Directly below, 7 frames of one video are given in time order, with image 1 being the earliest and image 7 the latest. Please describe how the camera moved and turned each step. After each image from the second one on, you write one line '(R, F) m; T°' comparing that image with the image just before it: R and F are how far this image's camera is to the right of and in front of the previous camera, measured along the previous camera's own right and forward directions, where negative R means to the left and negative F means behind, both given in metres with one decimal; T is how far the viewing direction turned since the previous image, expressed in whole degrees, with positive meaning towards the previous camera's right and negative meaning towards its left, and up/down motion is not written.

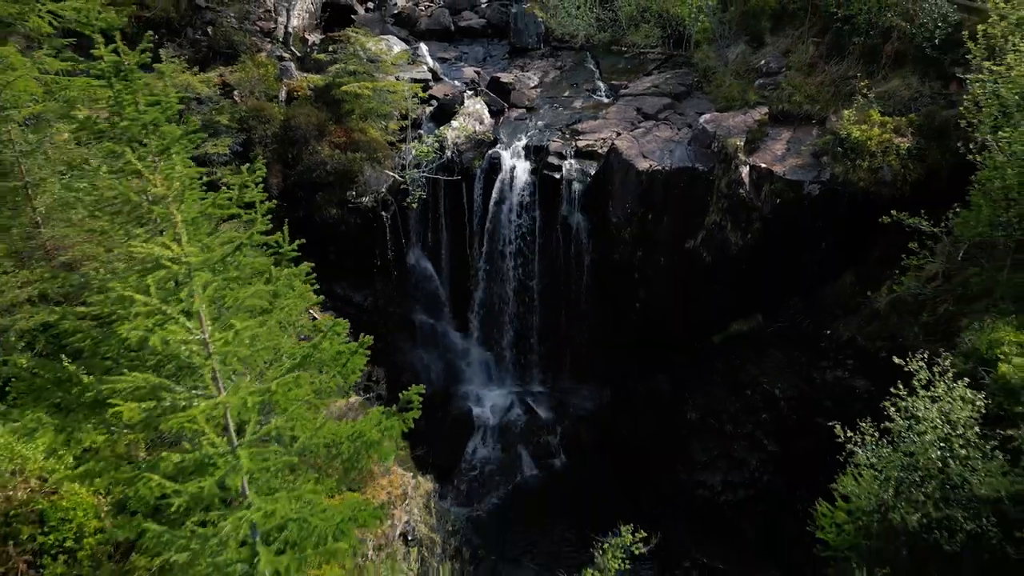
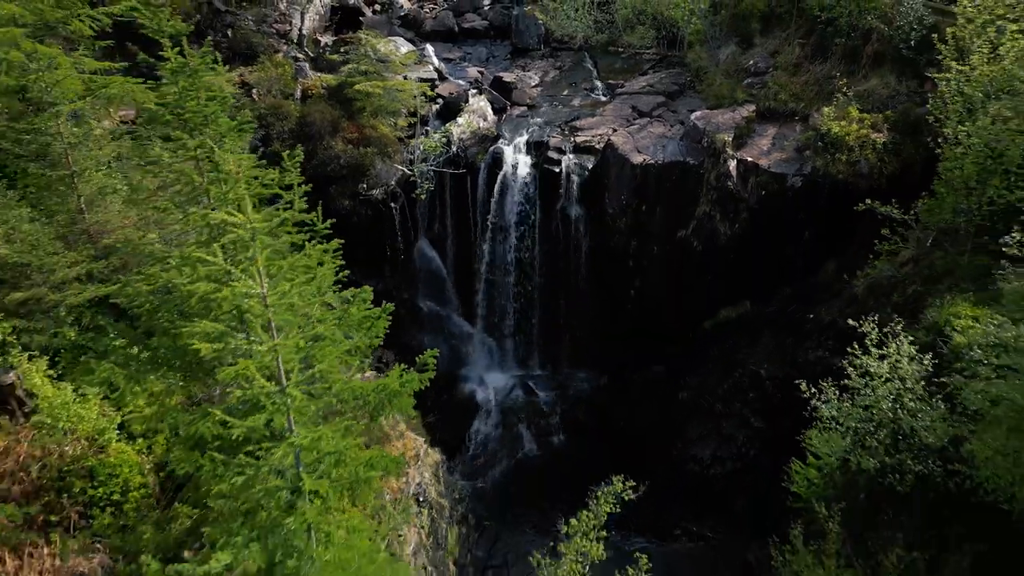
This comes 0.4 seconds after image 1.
(0.0, -1.0) m; 0°
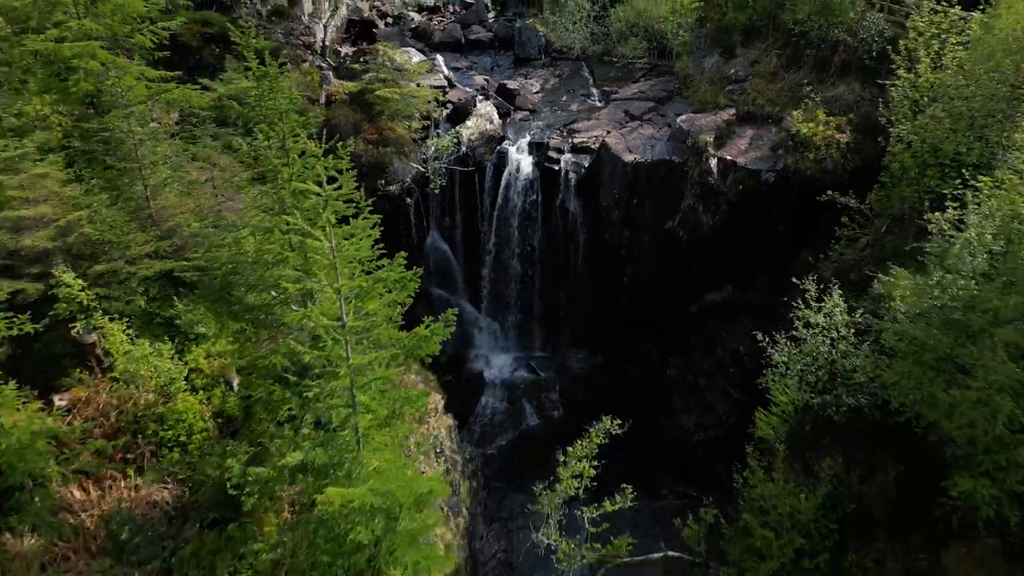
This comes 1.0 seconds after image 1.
(-0.1, -1.8) m; 0°
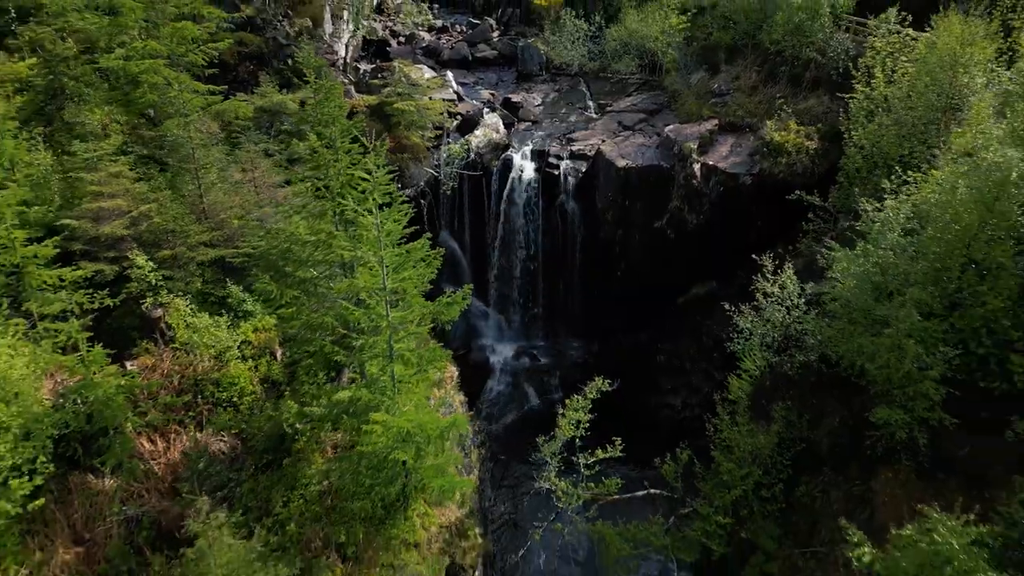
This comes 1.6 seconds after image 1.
(-0.1, -1.9) m; 0°
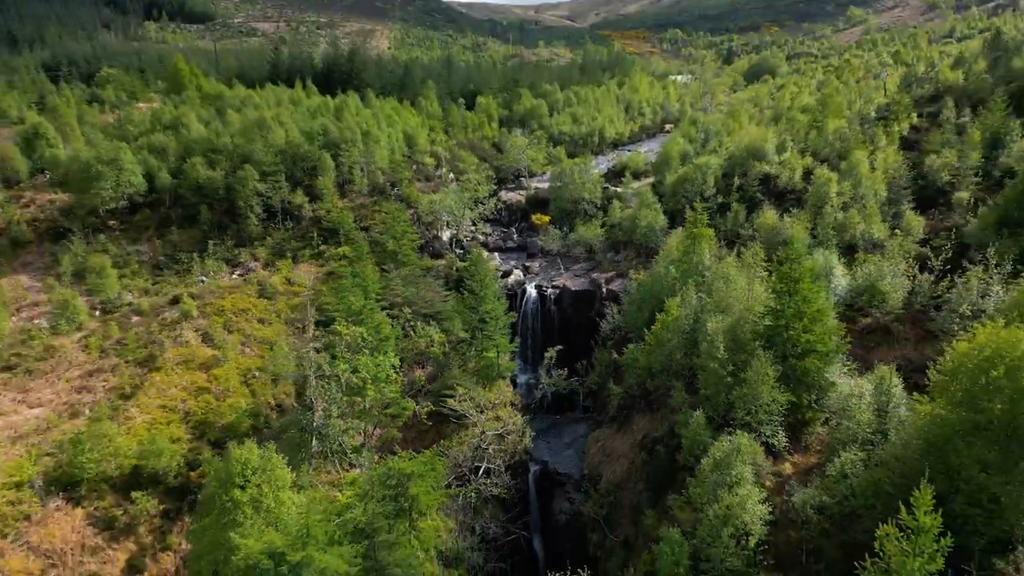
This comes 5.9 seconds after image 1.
(-0.9, -25.7) m; 0°
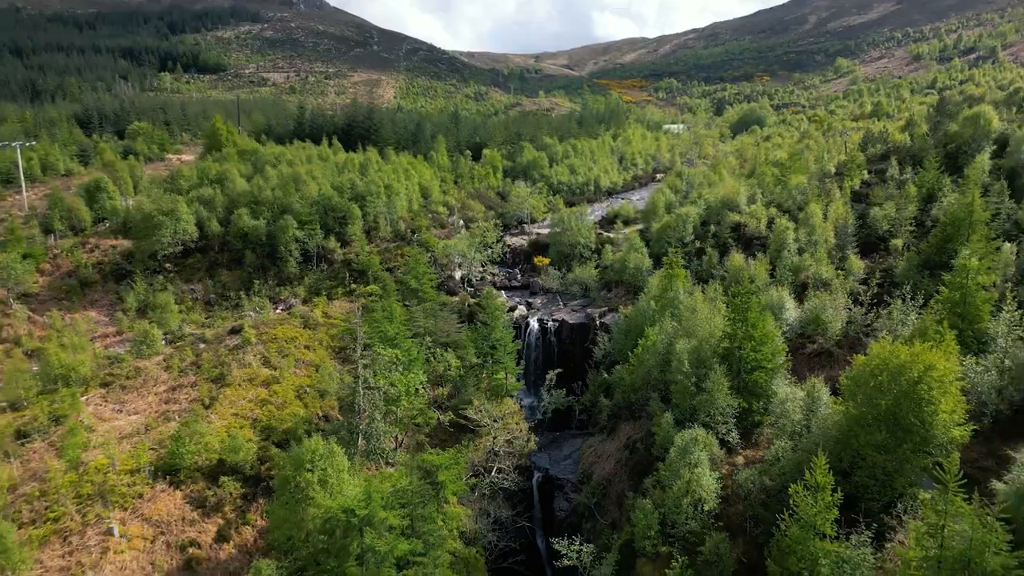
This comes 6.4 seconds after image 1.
(-0.4, -7.0) m; 0°
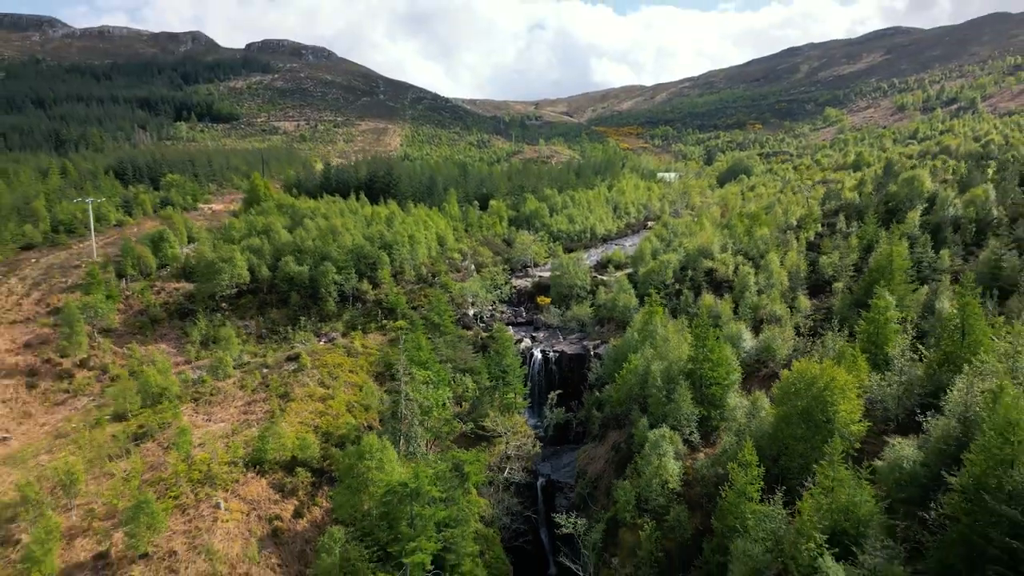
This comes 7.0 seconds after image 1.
(-0.6, -9.5) m; 0°
